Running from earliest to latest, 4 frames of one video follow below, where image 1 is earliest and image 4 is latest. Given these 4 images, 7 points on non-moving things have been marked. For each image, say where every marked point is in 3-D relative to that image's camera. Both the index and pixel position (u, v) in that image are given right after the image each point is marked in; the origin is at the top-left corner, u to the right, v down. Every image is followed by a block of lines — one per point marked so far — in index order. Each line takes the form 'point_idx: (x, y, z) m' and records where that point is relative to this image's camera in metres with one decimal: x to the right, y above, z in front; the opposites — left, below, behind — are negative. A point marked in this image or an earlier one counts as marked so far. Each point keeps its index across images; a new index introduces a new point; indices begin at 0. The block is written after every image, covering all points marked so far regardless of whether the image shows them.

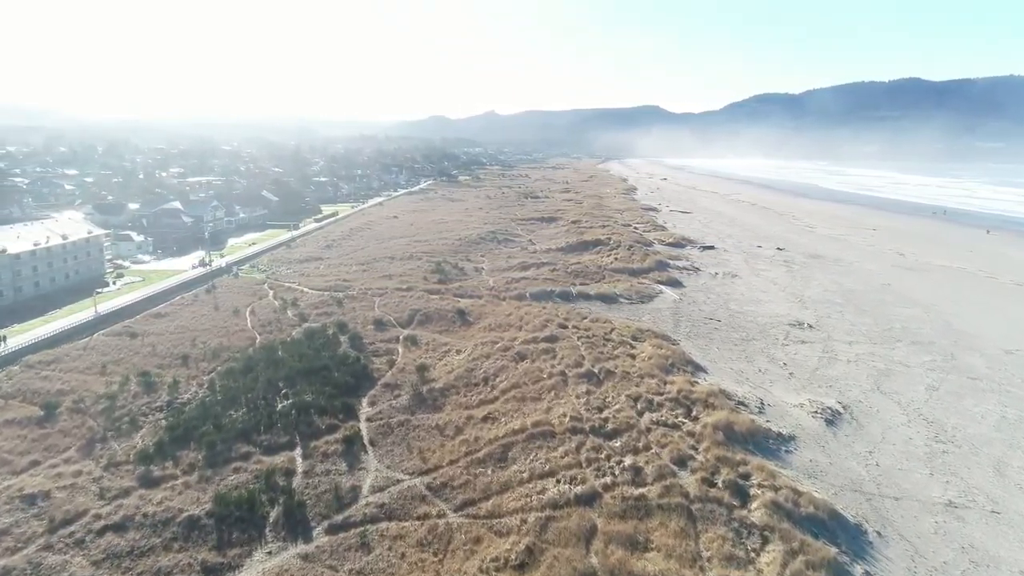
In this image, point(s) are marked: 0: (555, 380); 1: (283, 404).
0: (+1.1, -2.3, +18.1) m
1: (-5.5, -2.8, +17.1) m
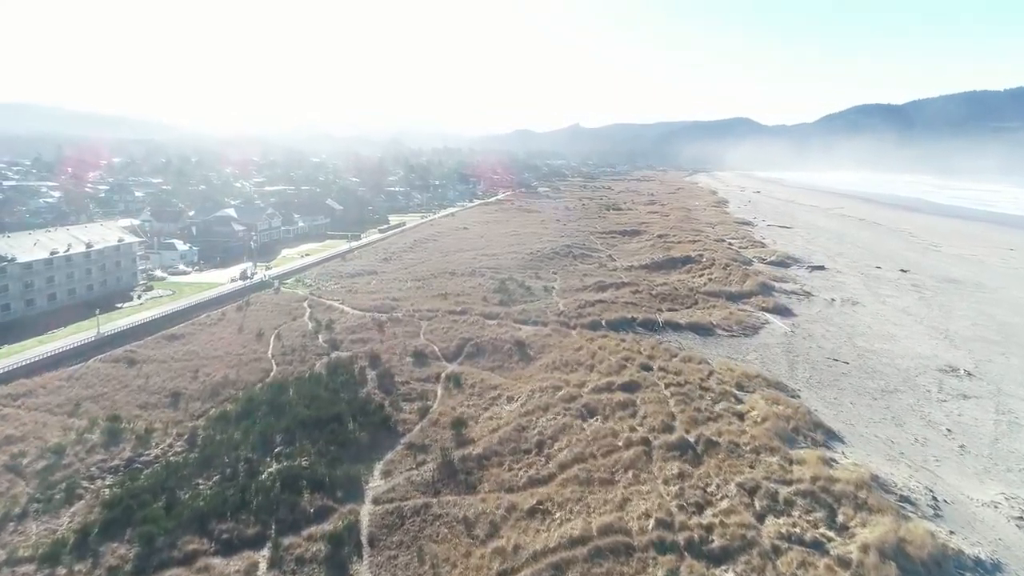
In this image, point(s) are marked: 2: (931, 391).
0: (+2.2, -3.0, +13.1) m
1: (-4.4, -3.3, +12.9) m
2: (+11.4, -2.8, +19.4) m
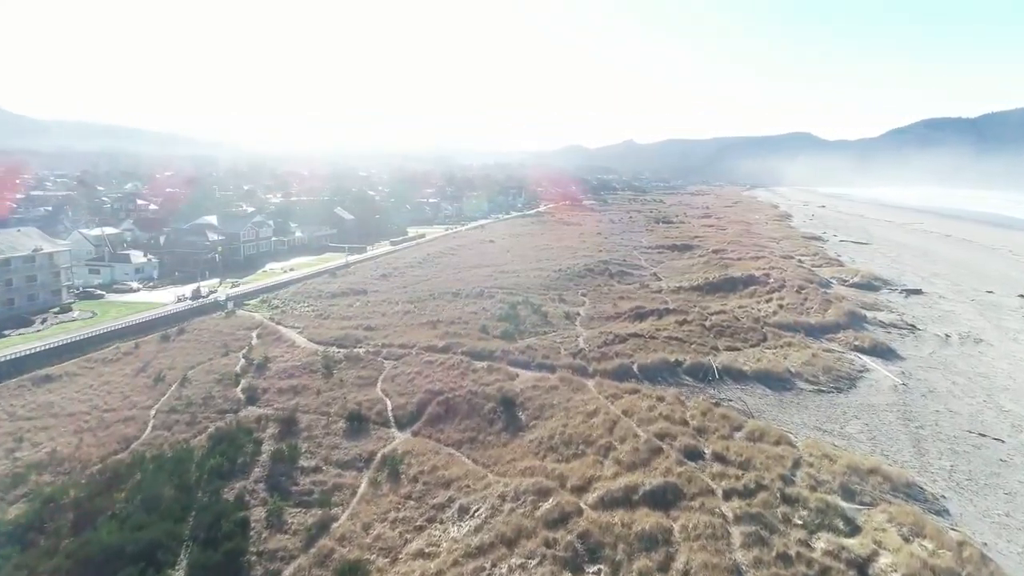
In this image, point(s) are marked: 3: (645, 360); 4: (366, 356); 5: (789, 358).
0: (+1.3, -3.5, +6.4) m
1: (-5.3, -3.8, +6.7) m
2: (+10.9, -3.6, +12.0) m
3: (+3.4, -1.8, +17.8) m
4: (-3.8, -1.7, +18.4) m
5: (+7.3, -1.8, +18.9) m
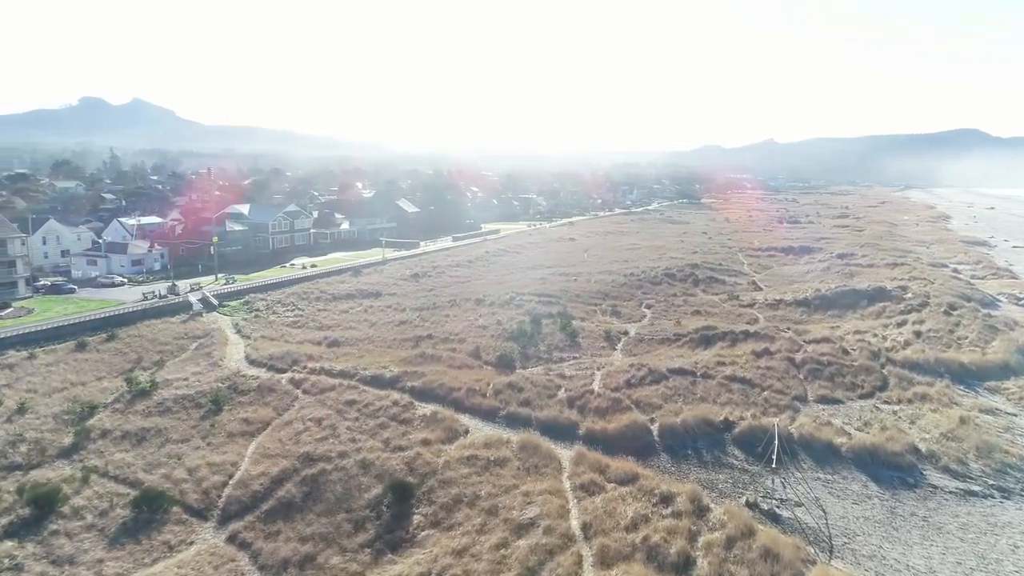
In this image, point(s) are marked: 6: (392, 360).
0: (-1.4, -3.7, +0.7) m
1: (-7.9, -3.7, +2.1) m
2: (+9.0, -4.0, +4.5) m
3: (+2.7, -2.1, +11.5) m
4: (-4.2, -1.8, +13.4) m
5: (+6.8, -2.2, +11.9) m
6: (-2.4, -1.5, +15.1) m
